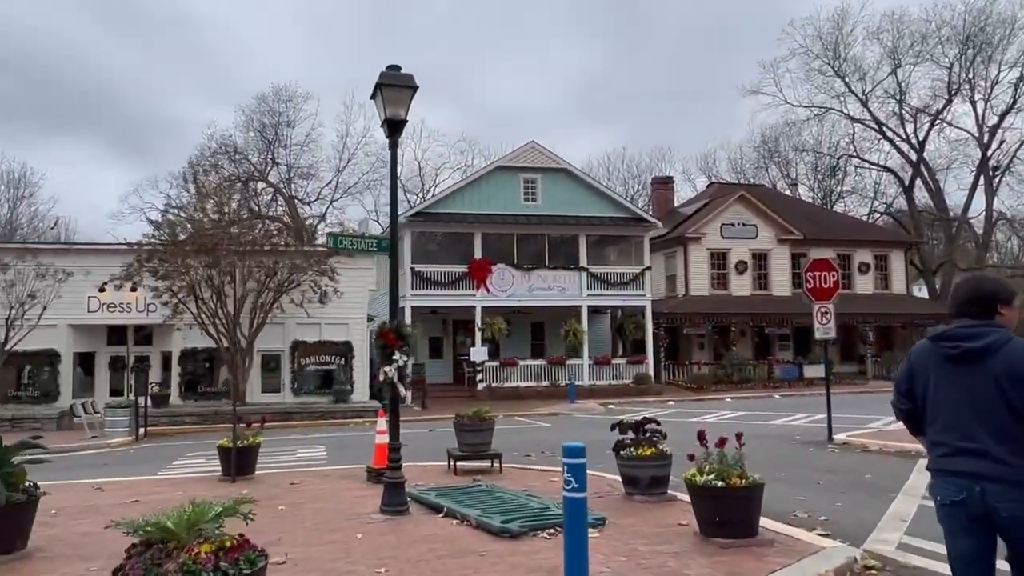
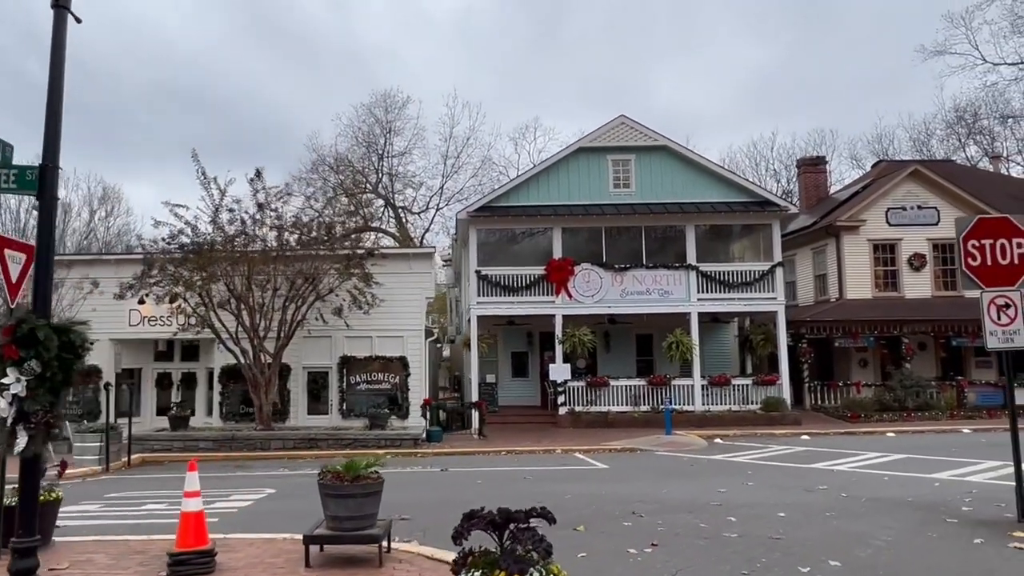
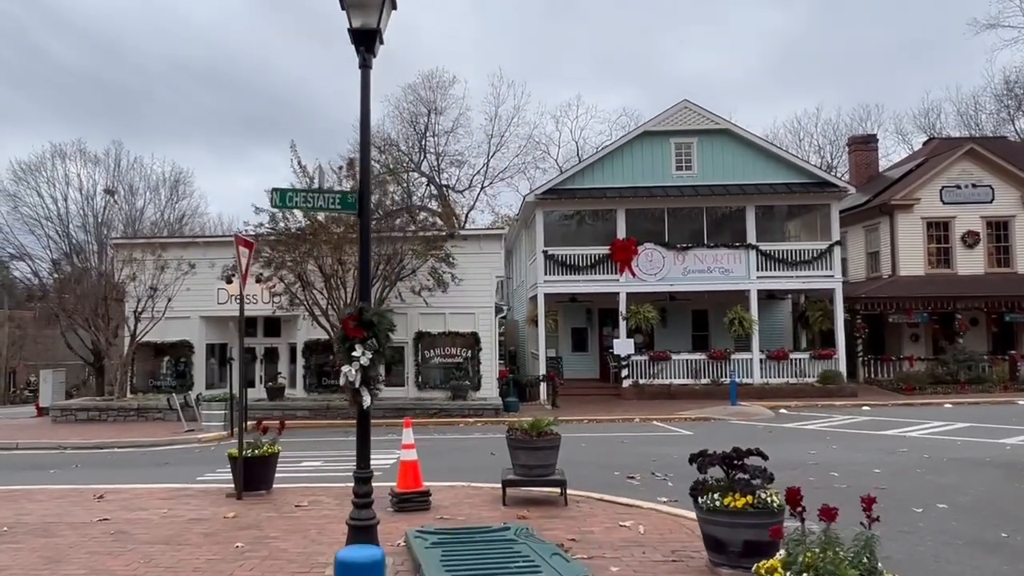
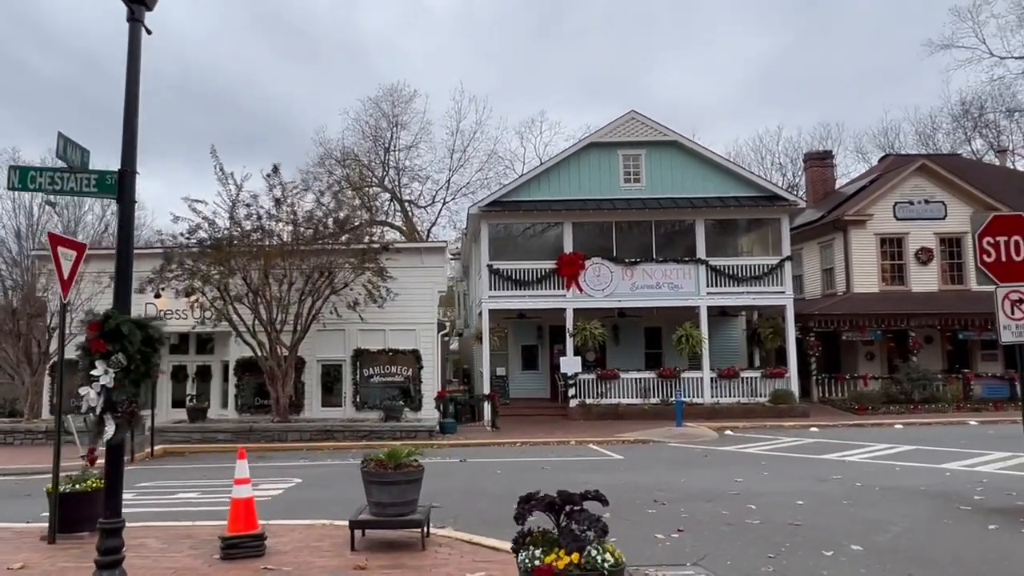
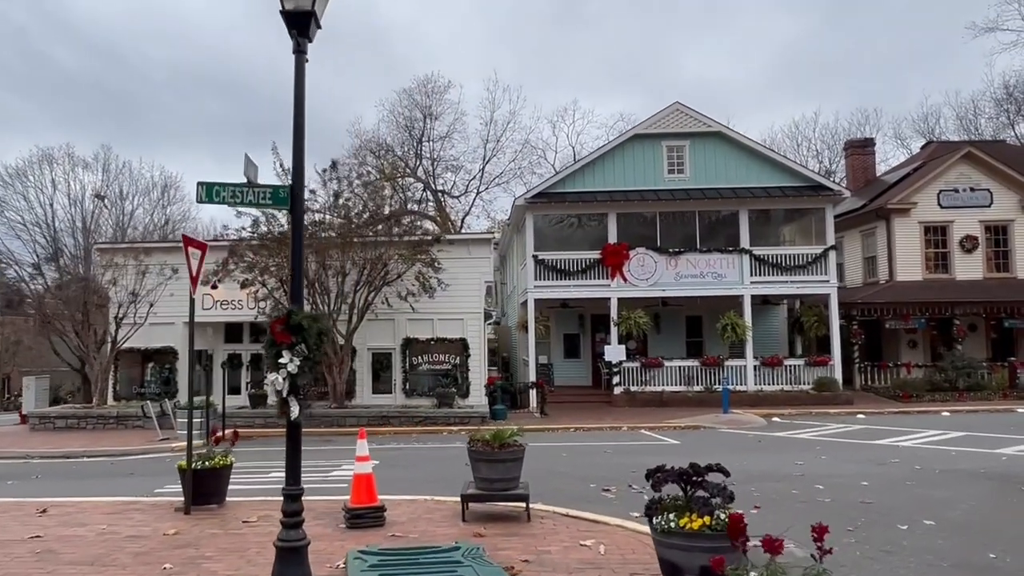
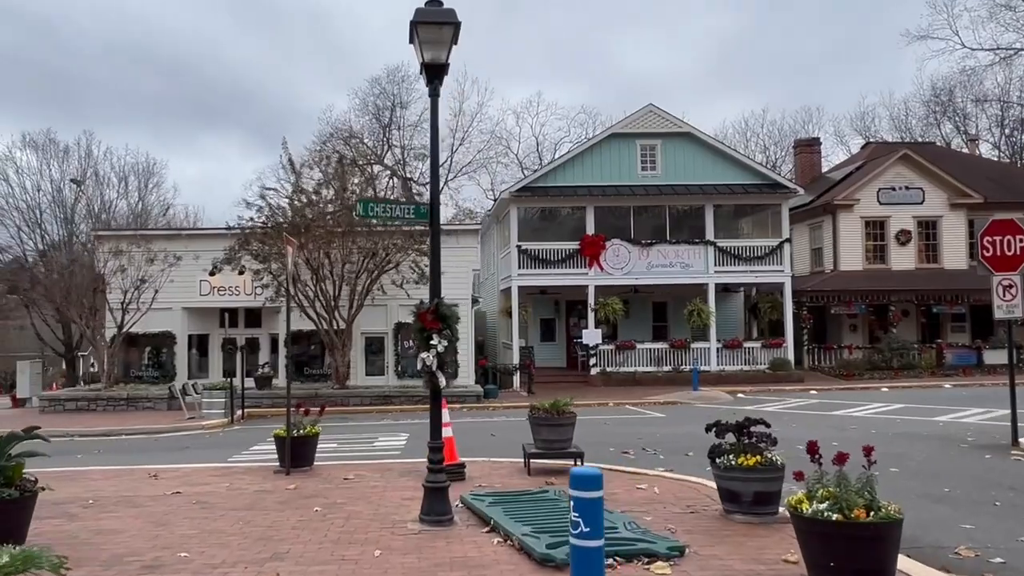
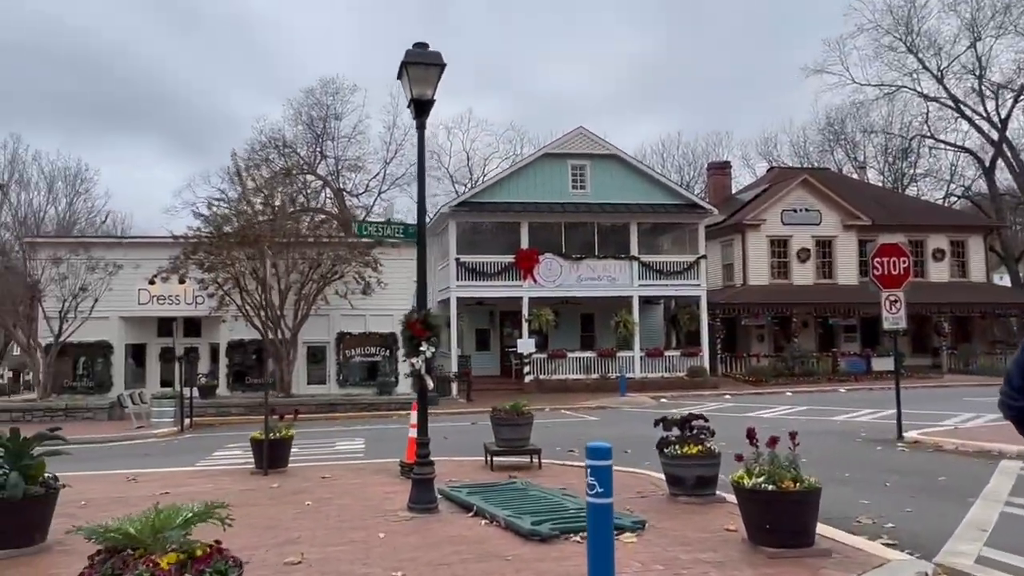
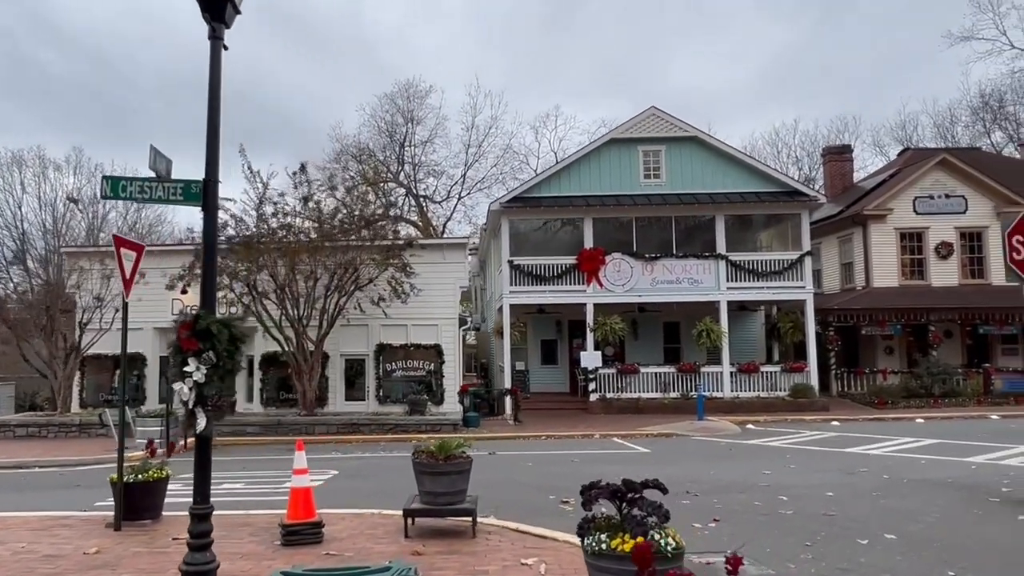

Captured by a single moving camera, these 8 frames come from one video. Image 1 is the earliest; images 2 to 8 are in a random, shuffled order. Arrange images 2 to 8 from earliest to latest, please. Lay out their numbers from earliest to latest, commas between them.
7, 6, 3, 5, 8, 4, 2
